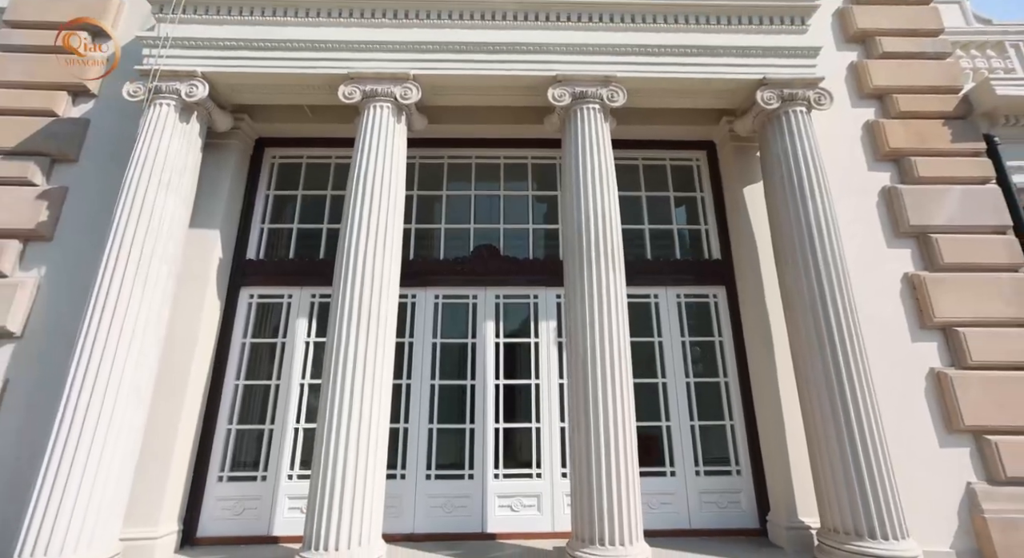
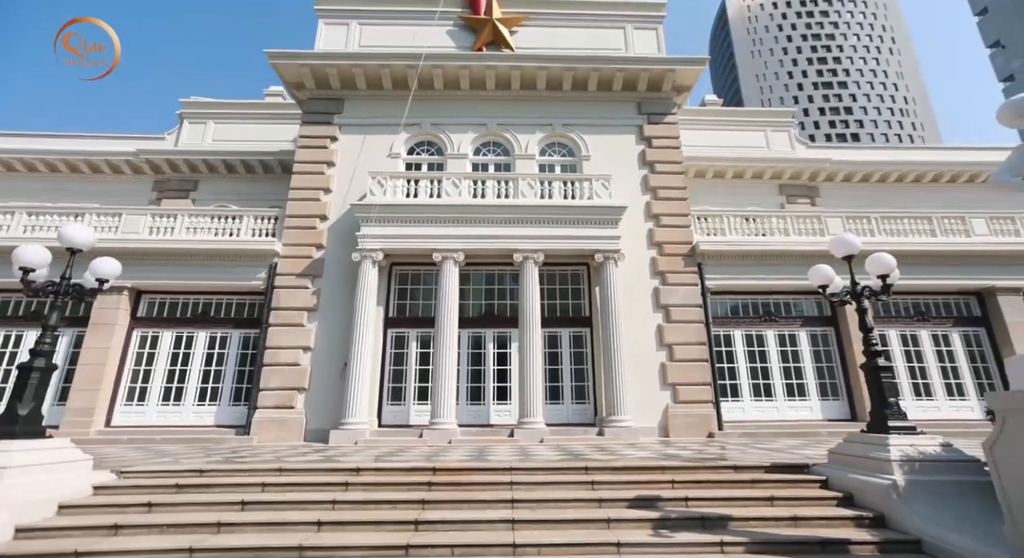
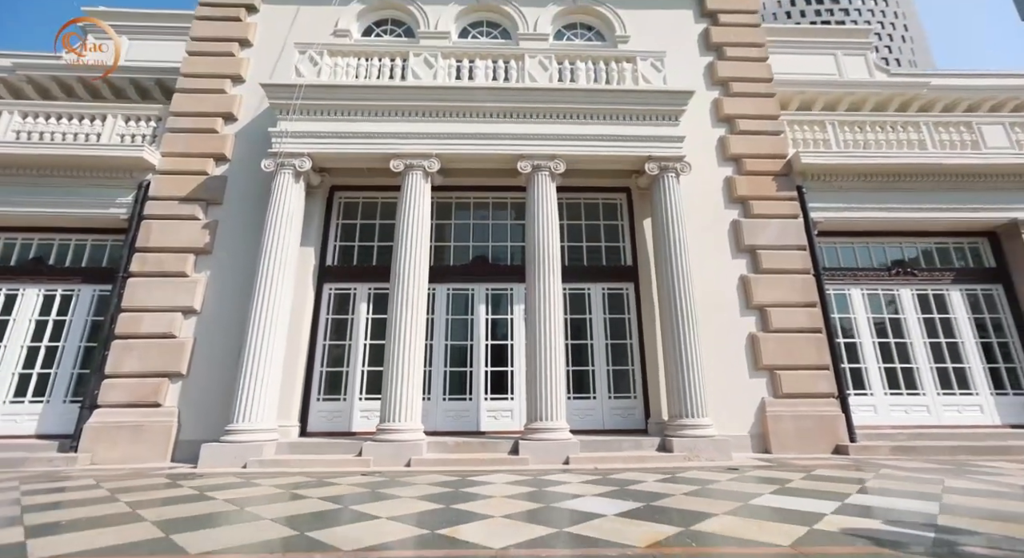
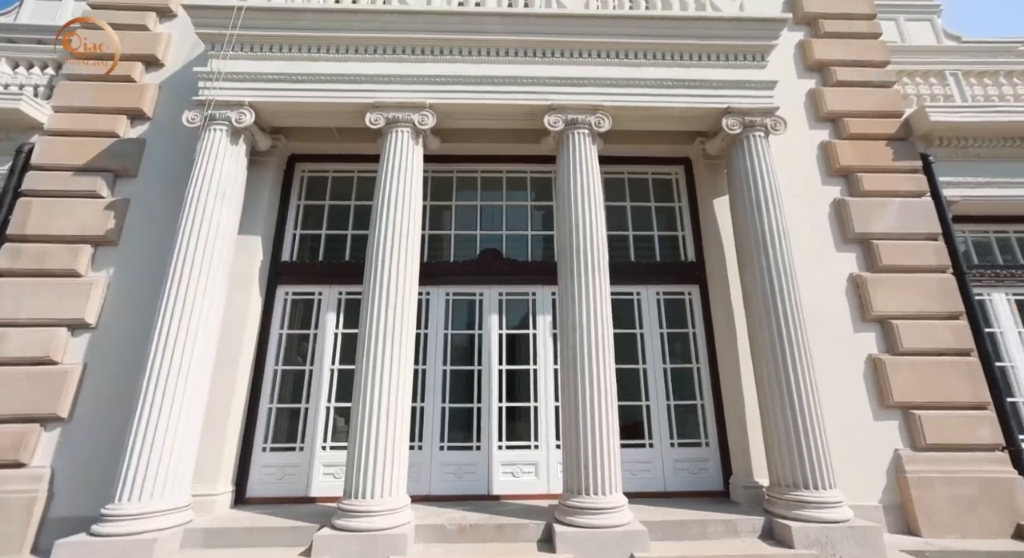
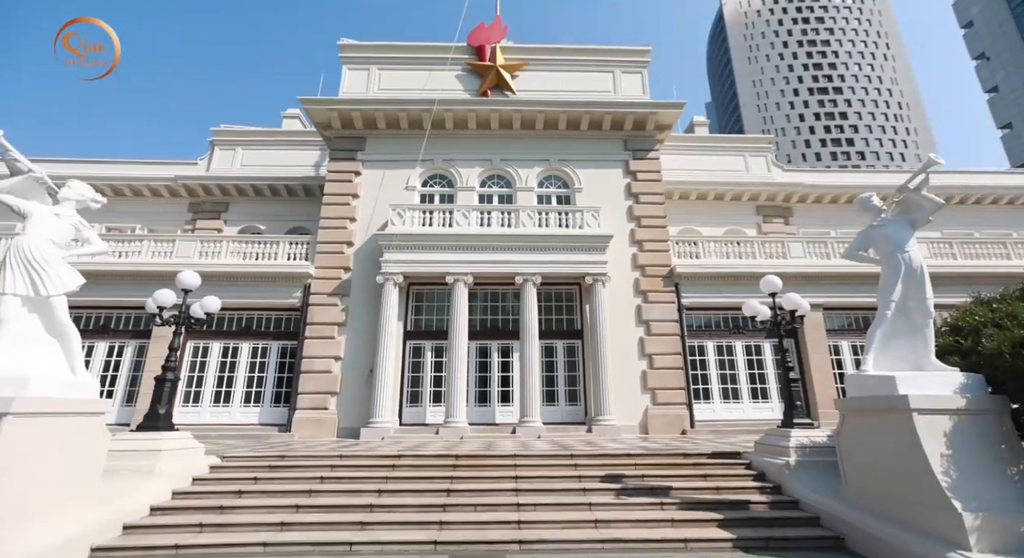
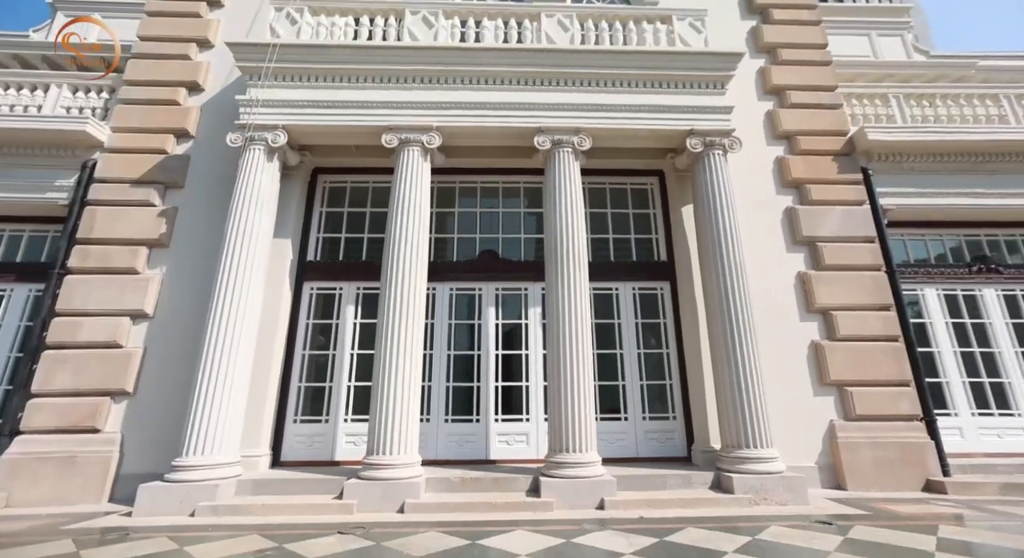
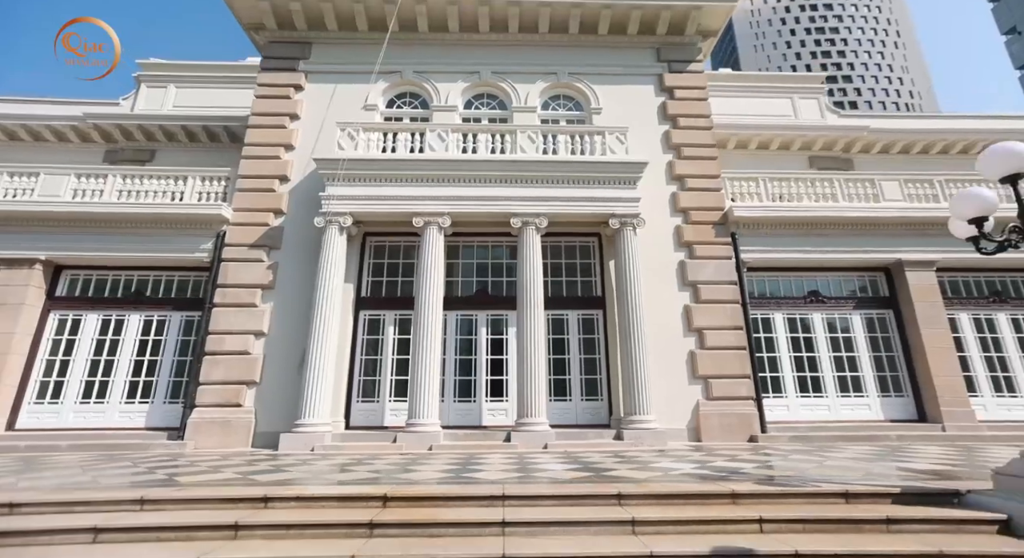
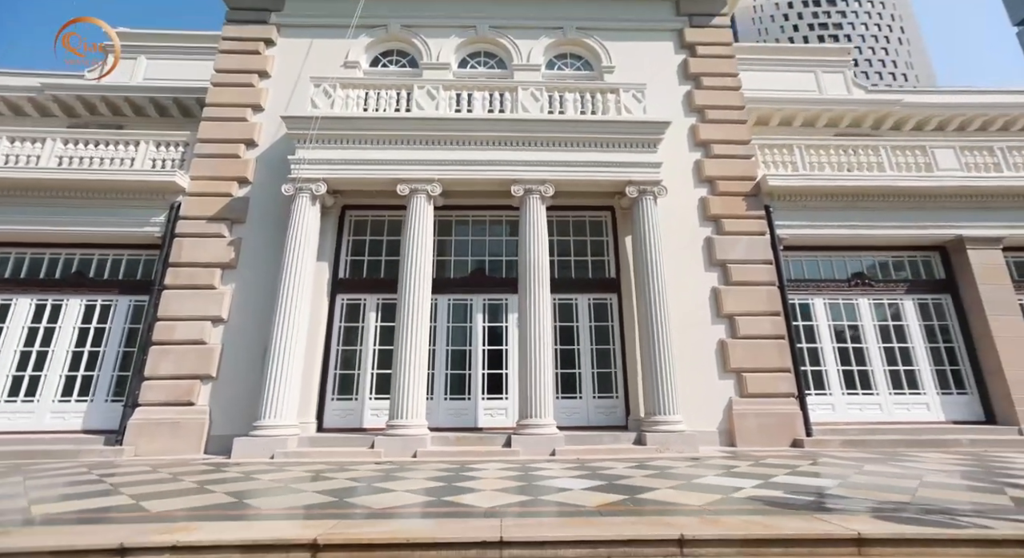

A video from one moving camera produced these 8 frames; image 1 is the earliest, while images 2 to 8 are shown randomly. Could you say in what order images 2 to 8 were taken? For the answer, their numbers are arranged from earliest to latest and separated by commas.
4, 6, 3, 8, 7, 2, 5
